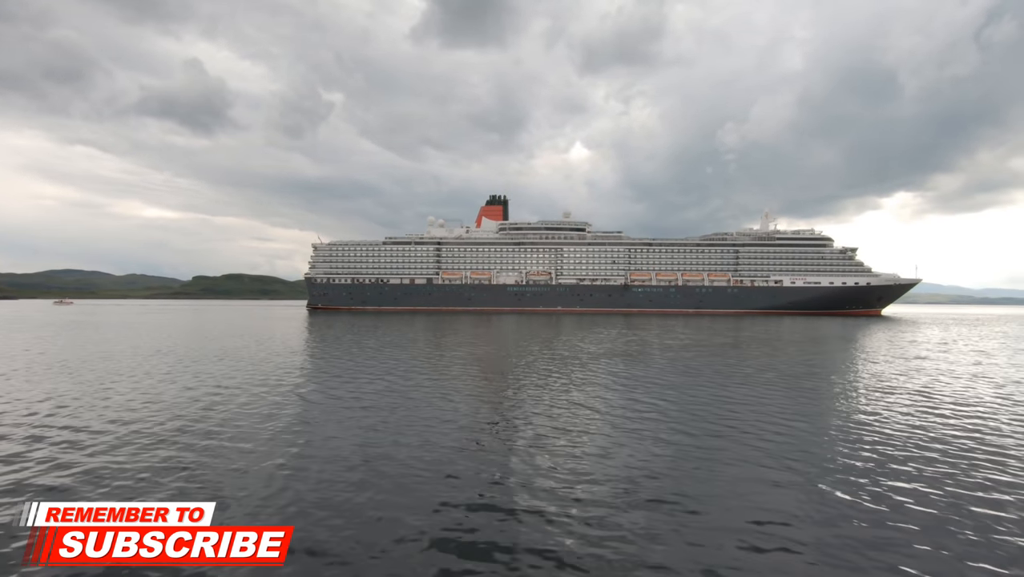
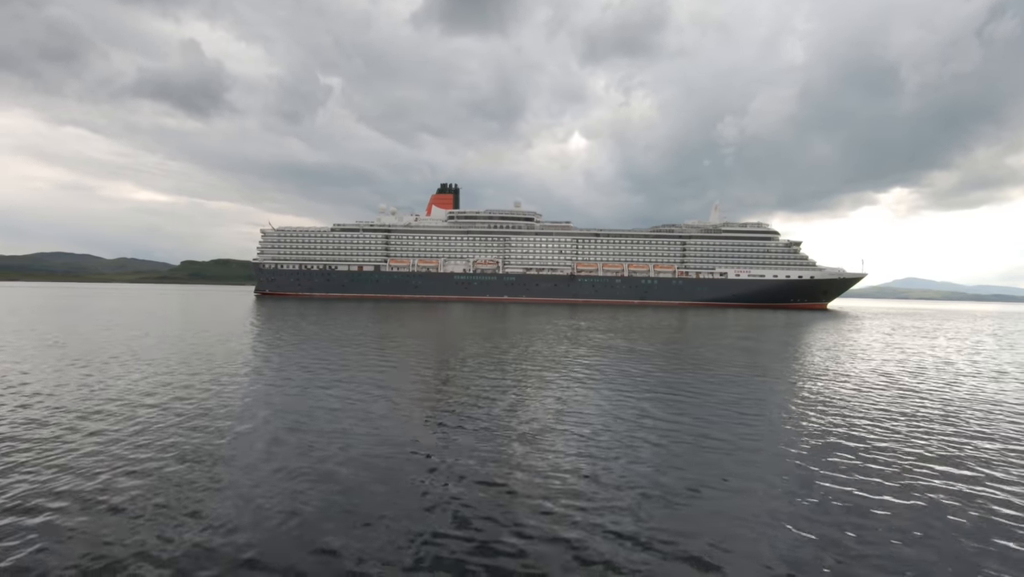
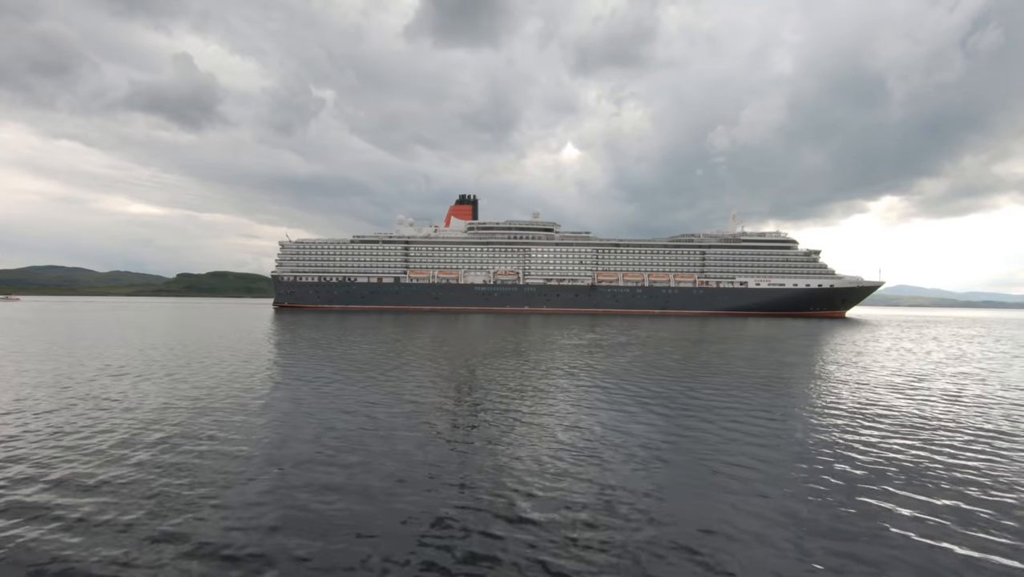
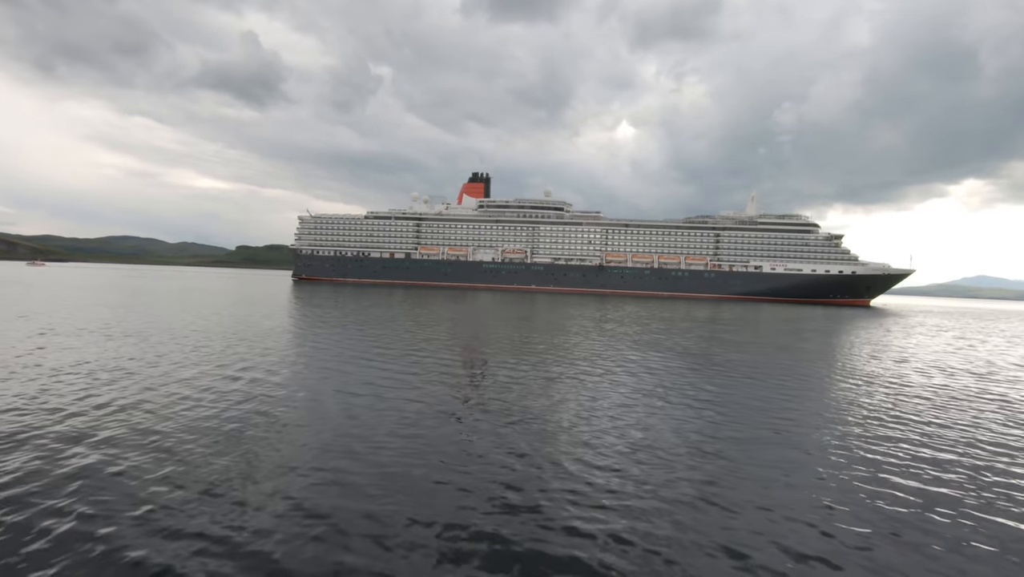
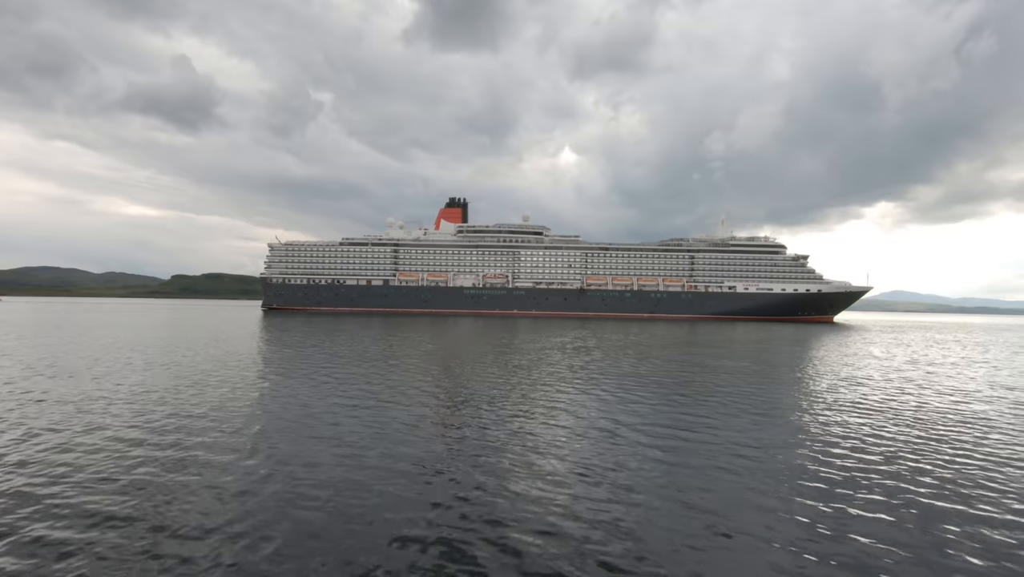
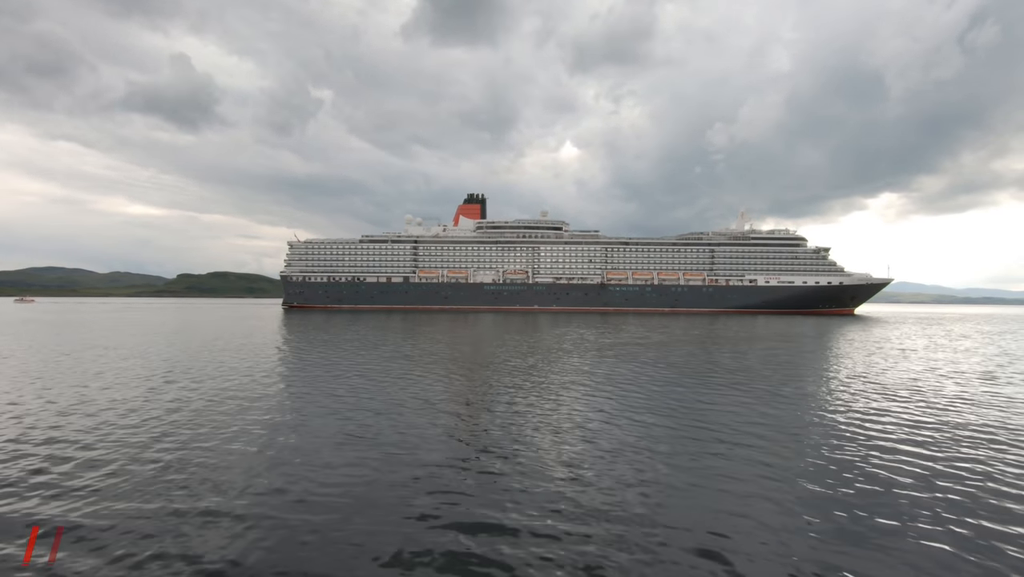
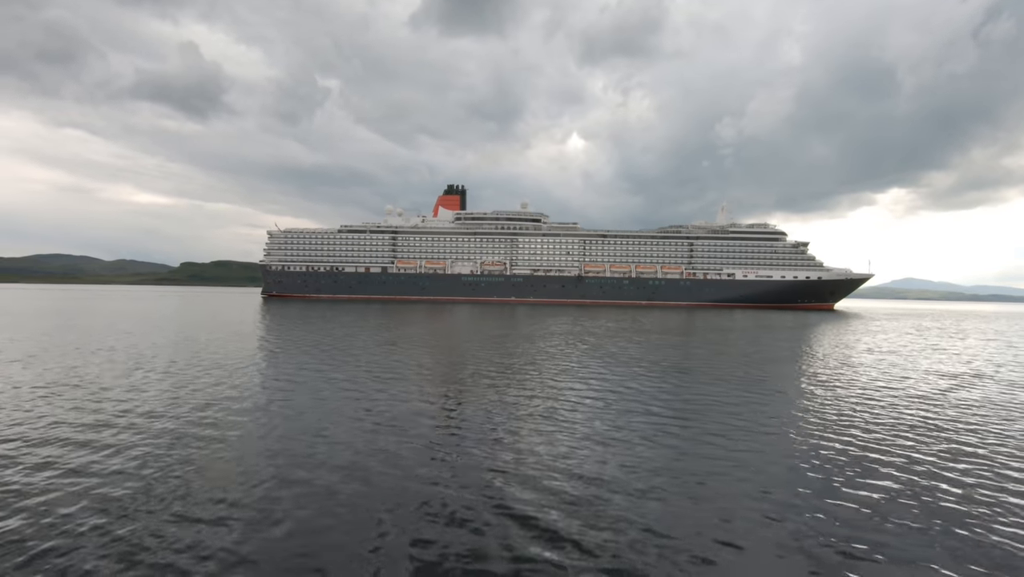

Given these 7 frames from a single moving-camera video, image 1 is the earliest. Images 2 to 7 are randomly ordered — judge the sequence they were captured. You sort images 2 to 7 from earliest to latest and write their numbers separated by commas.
6, 3, 5, 7, 2, 4
